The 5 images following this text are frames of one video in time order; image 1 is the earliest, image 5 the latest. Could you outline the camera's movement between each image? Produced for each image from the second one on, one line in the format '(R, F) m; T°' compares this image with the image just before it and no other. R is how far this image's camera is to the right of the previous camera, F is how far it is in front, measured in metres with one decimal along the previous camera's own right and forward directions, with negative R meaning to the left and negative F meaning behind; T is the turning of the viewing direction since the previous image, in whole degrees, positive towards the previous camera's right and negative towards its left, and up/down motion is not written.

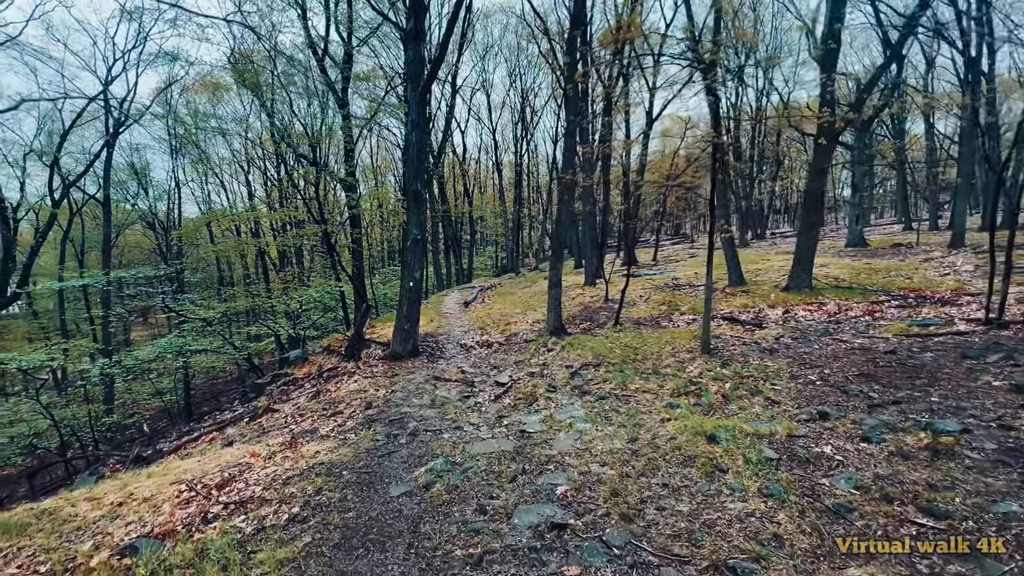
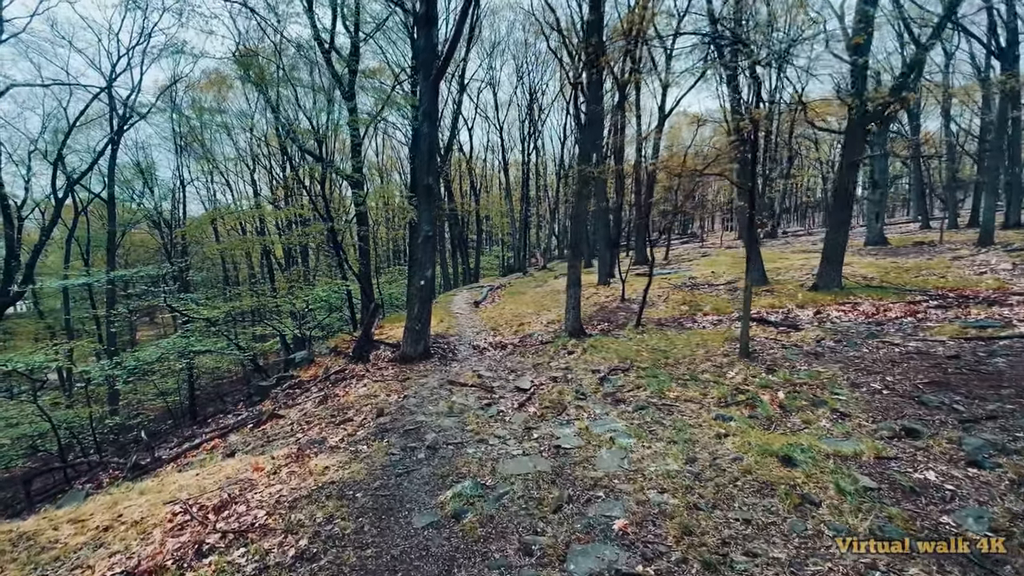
(-0.2, +0.4) m; -1°
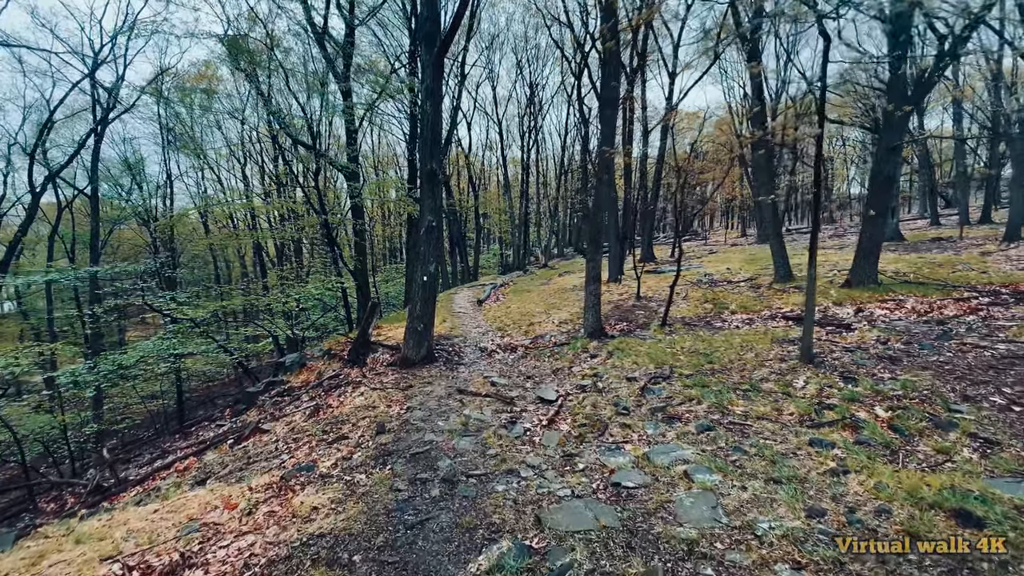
(-0.3, +0.8) m; +1°
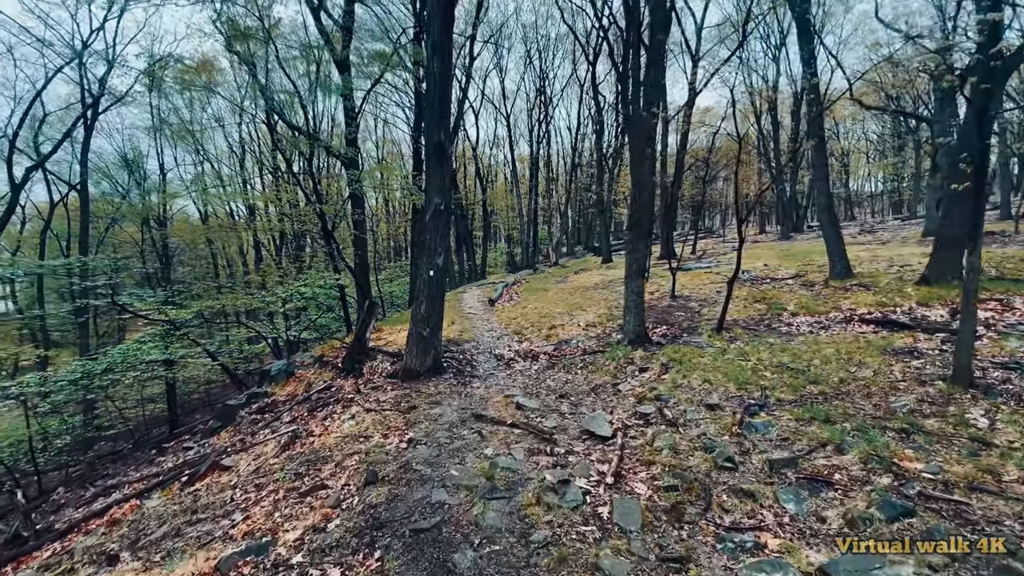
(-0.3, +1.3) m; -1°
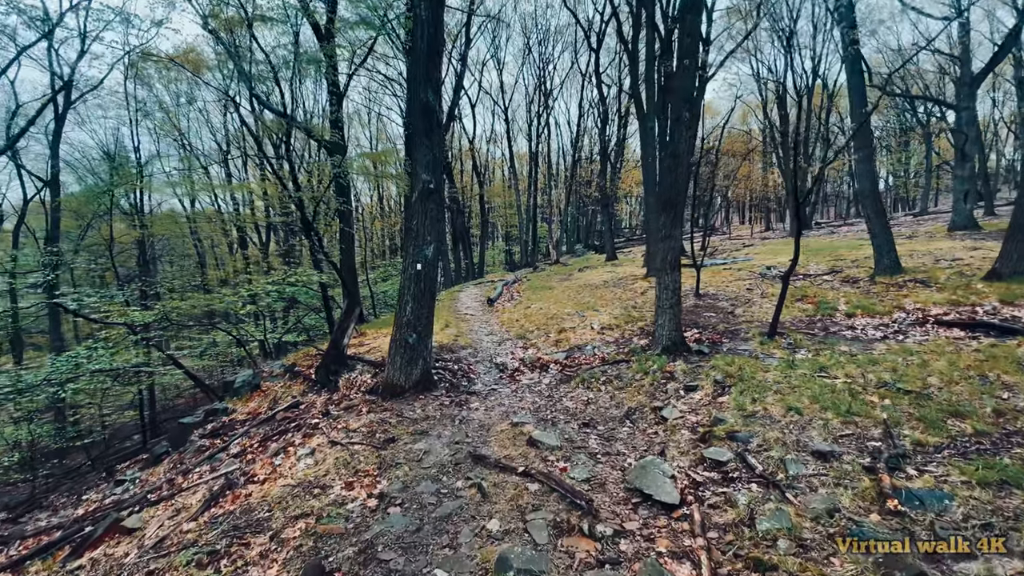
(-0.1, +1.2) m; 0°
